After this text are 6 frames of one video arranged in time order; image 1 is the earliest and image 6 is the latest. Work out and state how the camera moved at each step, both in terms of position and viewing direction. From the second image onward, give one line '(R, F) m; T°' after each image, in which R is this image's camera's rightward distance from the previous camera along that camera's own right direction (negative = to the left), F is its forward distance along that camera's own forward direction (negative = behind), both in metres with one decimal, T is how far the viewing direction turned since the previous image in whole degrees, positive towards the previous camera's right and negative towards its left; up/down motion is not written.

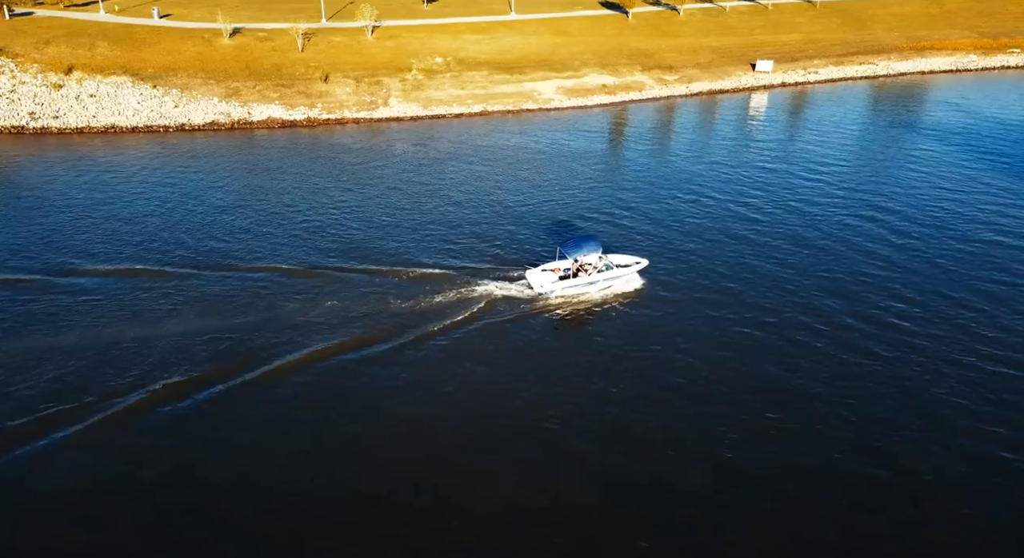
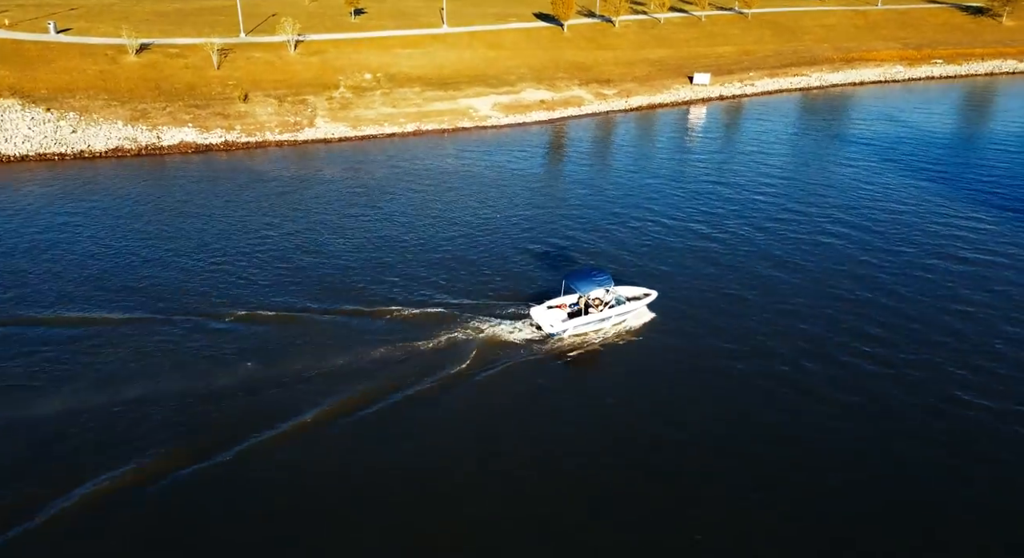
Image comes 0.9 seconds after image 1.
(-3.9, +4.5) m; +7°
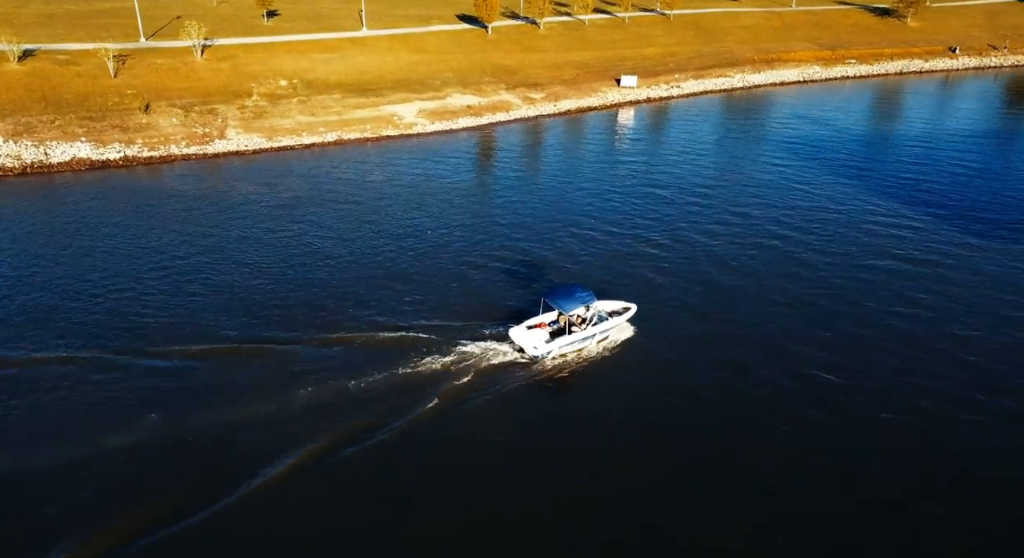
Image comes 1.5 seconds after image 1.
(-3.3, +3.8) m; +7°
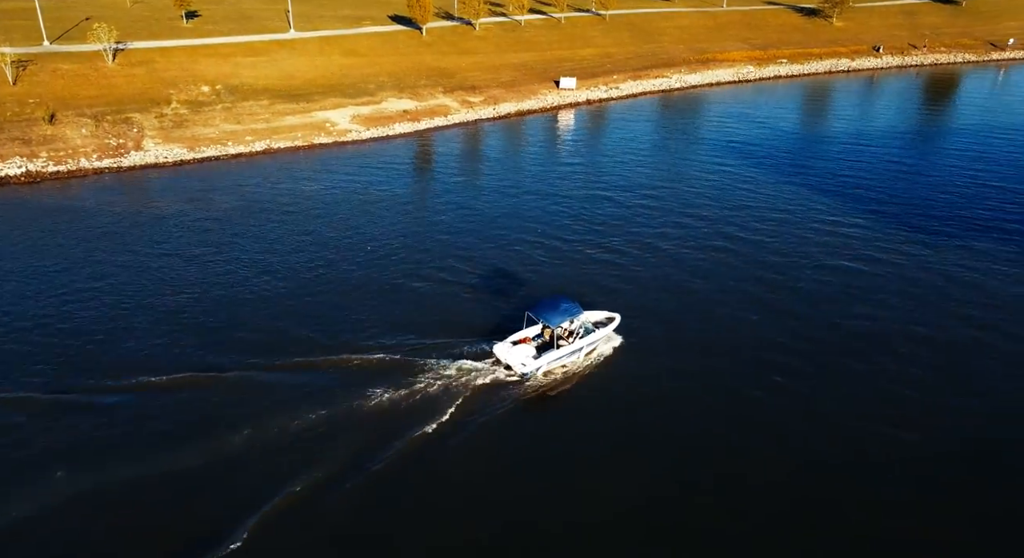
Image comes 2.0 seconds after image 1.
(-2.5, +3.3) m; +6°
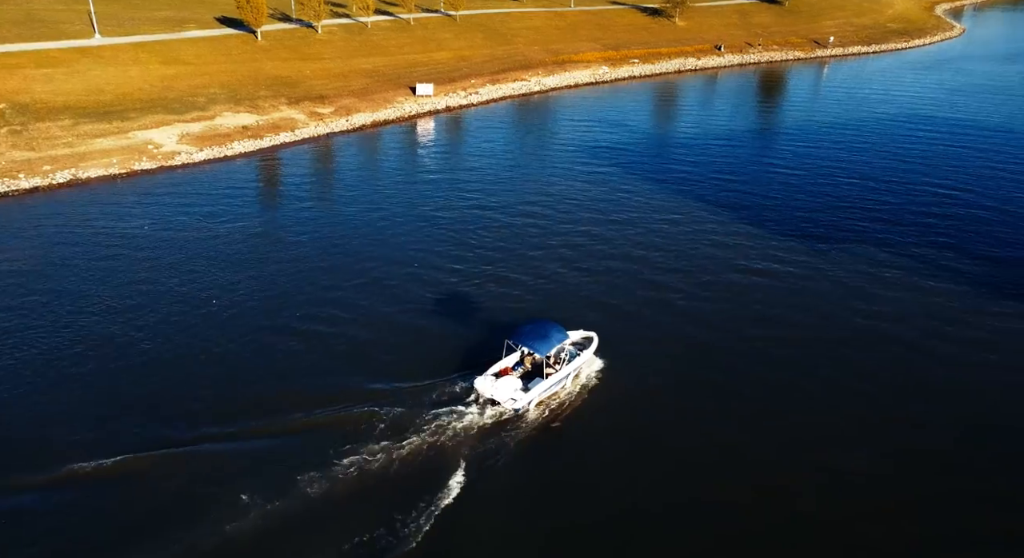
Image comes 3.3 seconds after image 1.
(-4.1, +8.3) m; +12°
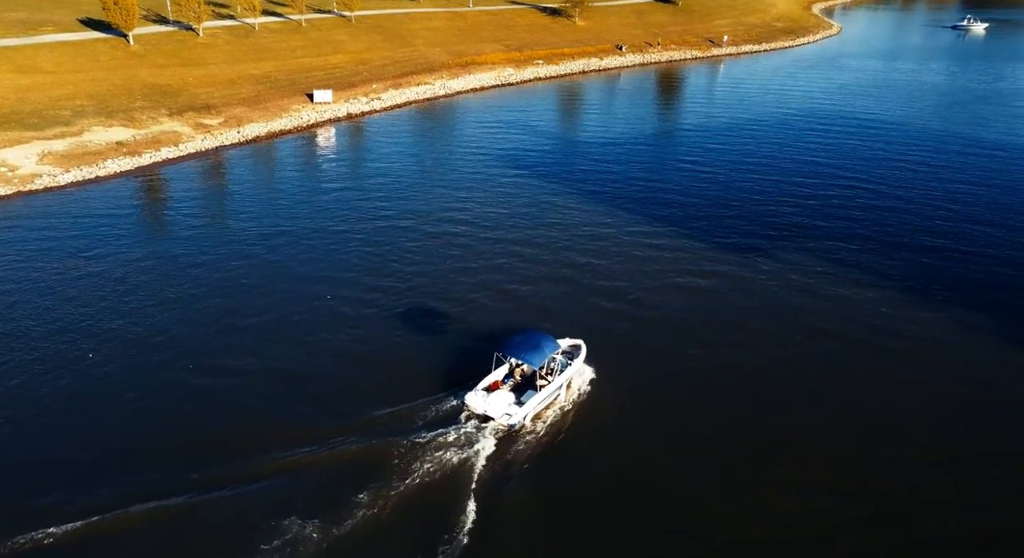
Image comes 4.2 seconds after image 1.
(-2.1, +4.9) m; +7°
